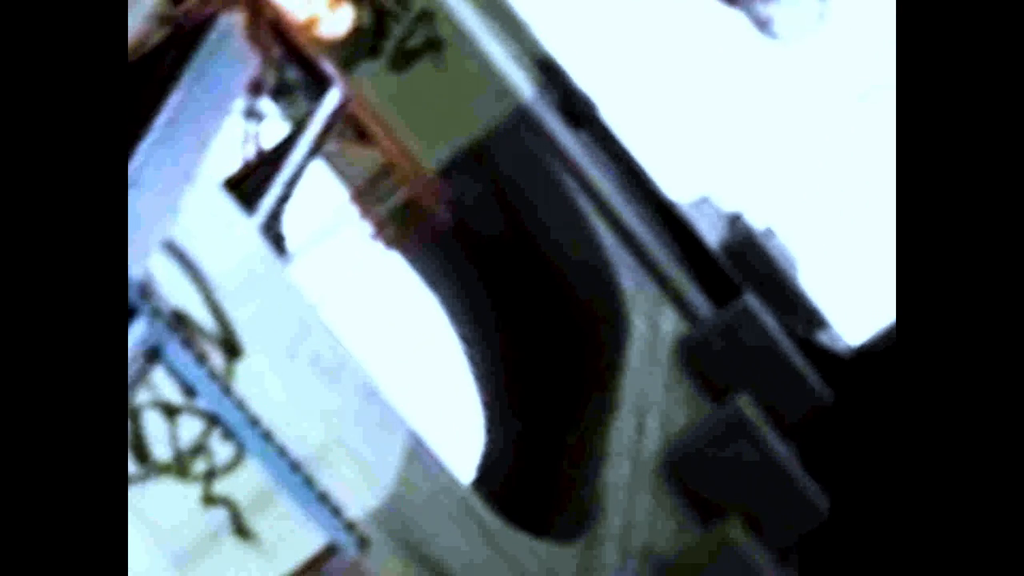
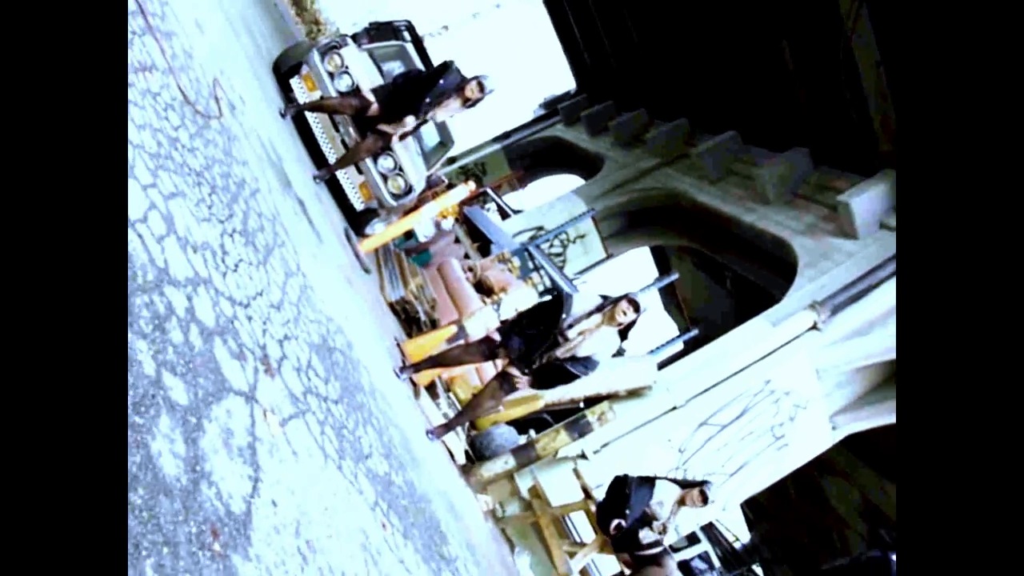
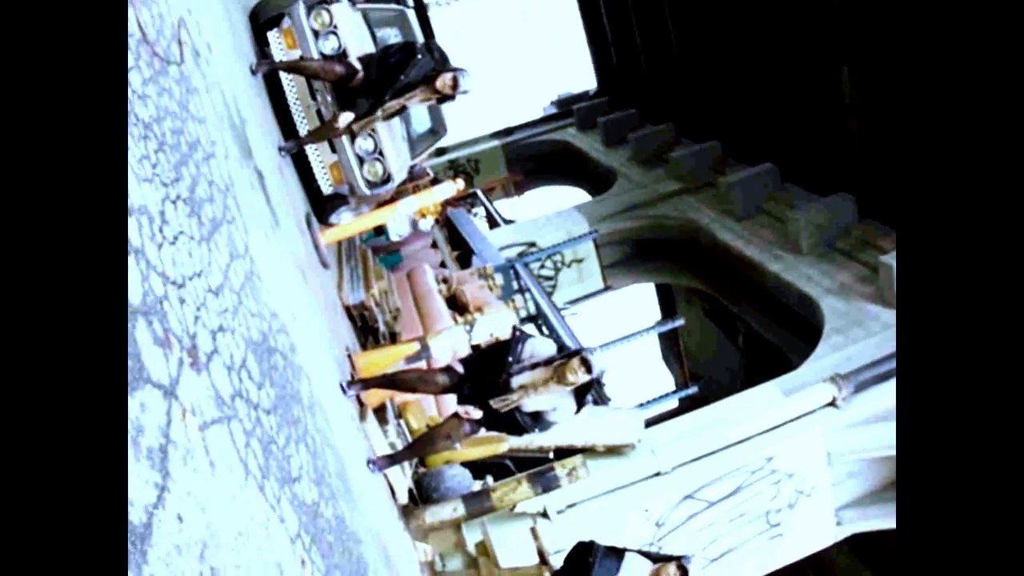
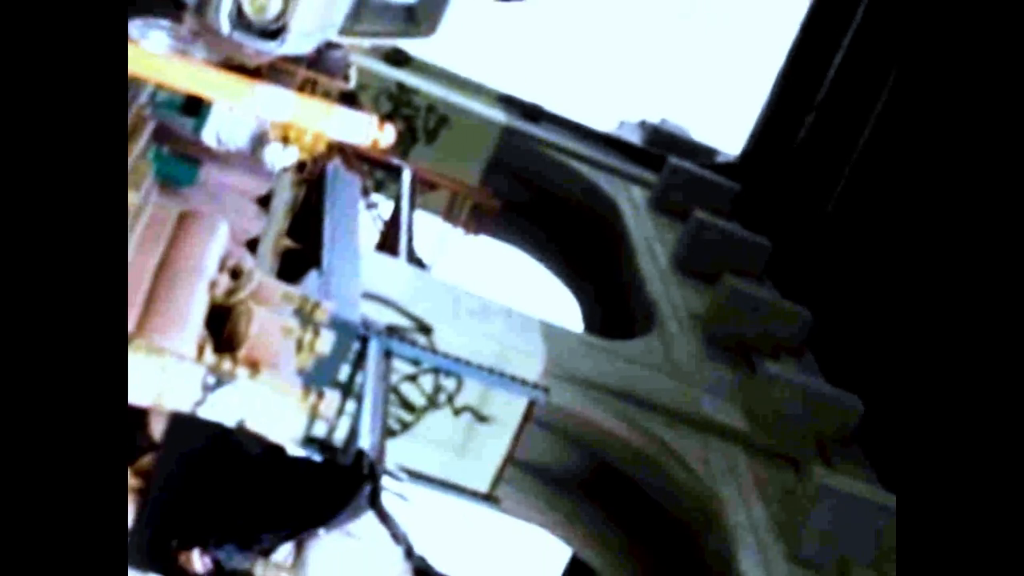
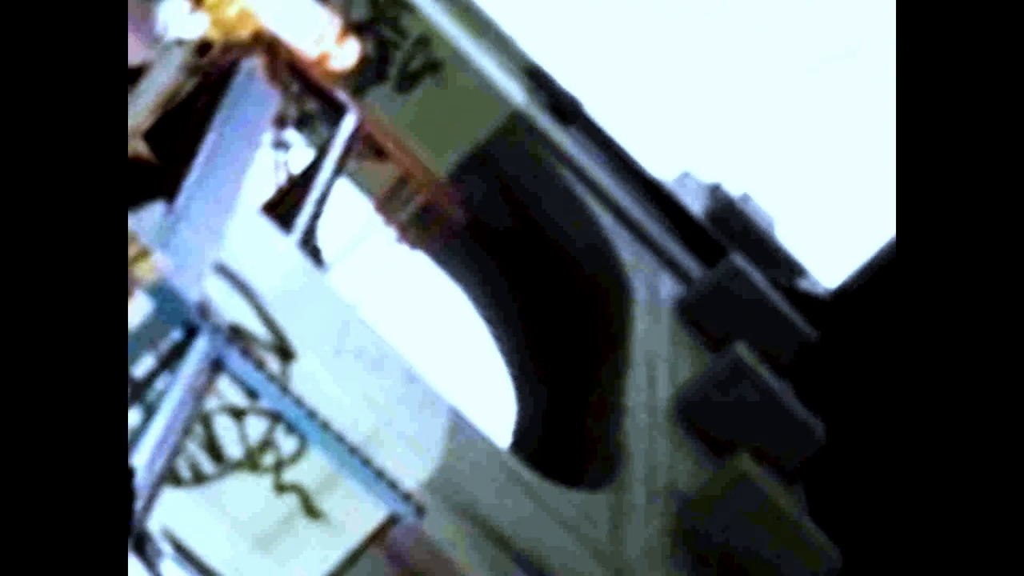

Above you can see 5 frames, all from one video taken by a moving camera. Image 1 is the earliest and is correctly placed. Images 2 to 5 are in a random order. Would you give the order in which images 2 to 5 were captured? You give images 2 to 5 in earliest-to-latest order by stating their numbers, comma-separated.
5, 4, 3, 2
